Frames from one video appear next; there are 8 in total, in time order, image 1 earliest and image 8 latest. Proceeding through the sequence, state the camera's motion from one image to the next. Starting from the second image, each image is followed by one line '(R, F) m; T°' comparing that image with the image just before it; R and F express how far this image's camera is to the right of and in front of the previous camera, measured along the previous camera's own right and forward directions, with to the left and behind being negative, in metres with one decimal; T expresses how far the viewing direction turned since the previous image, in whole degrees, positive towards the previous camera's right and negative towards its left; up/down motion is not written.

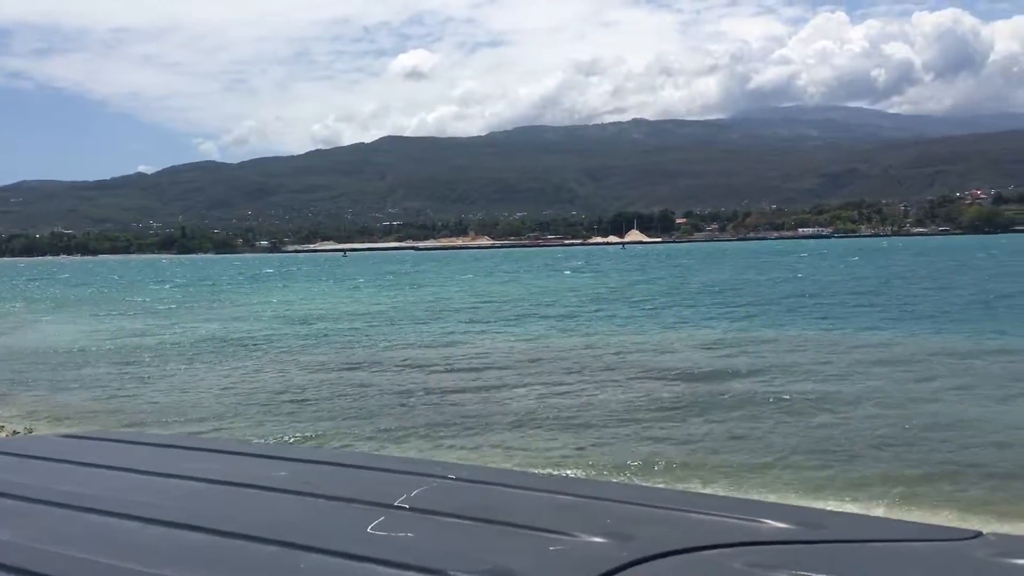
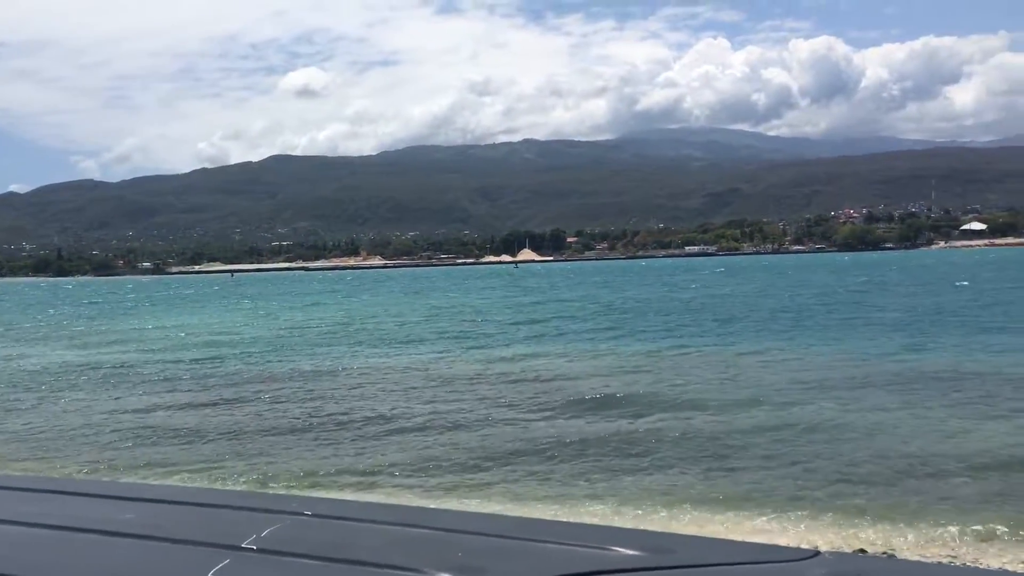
(+0.3, 0.0) m; +6°
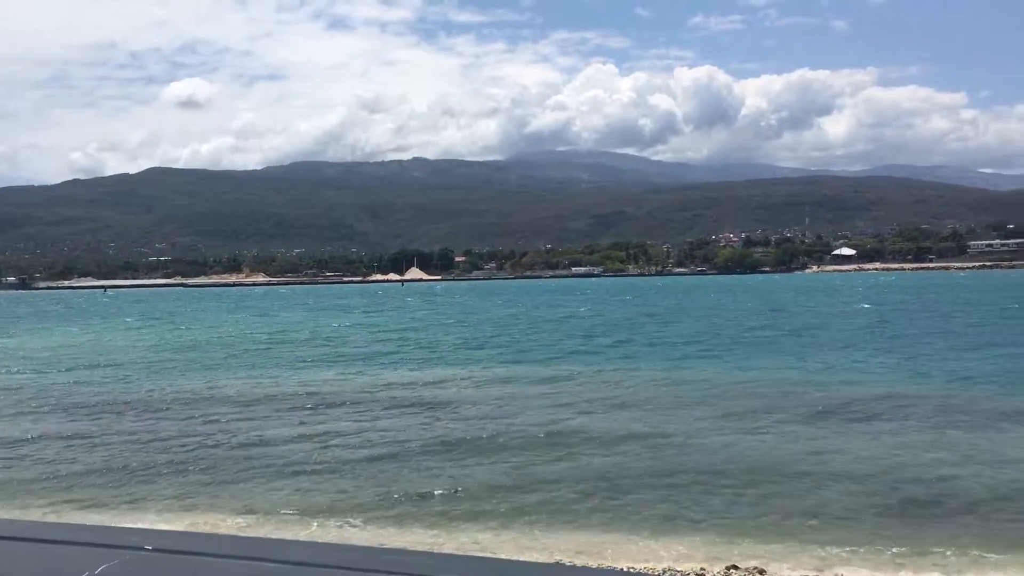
(+0.4, 0.0) m; +6°
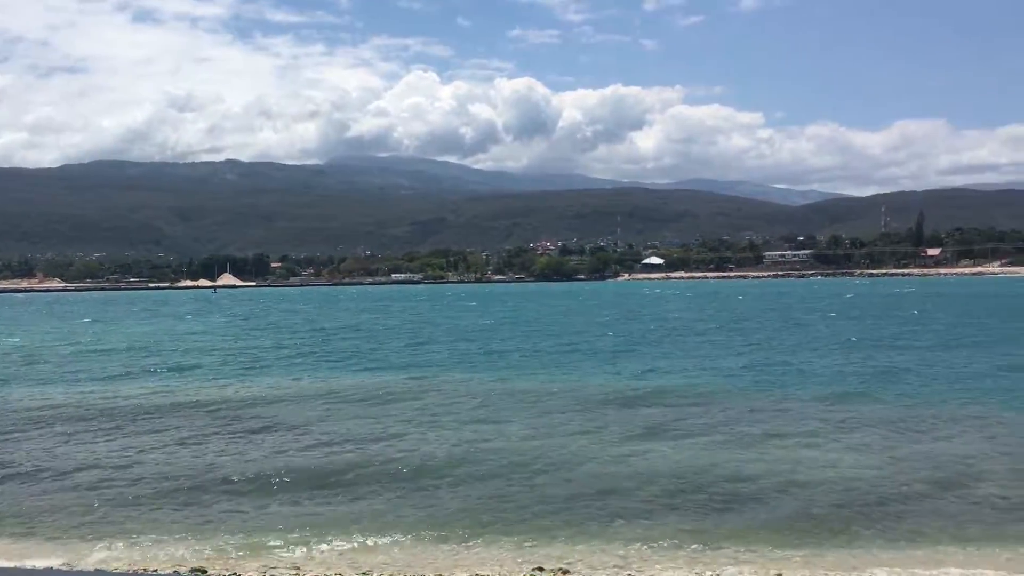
(+0.4, 0.0) m; +10°
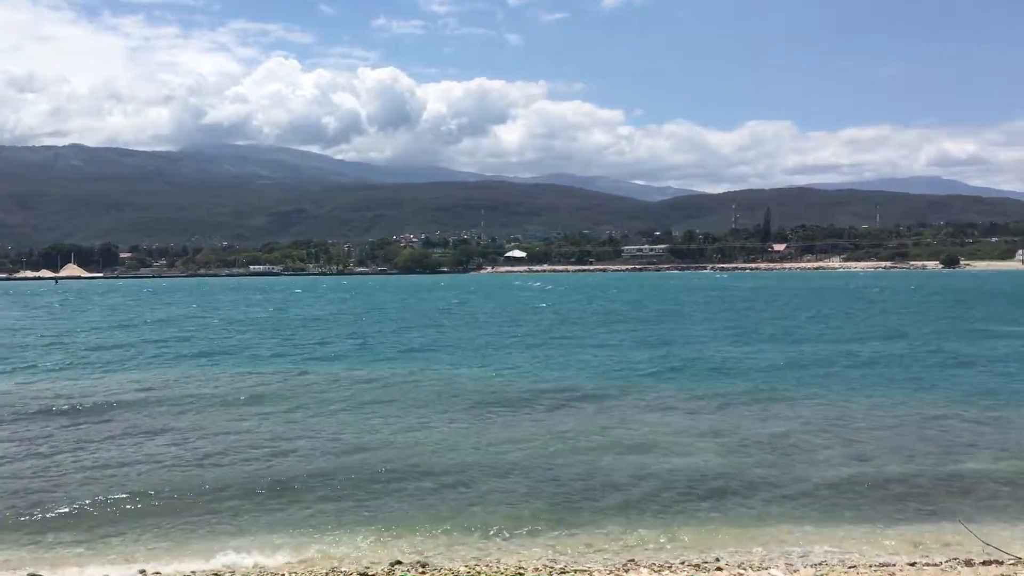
(+0.2, -0.1) m; +8°
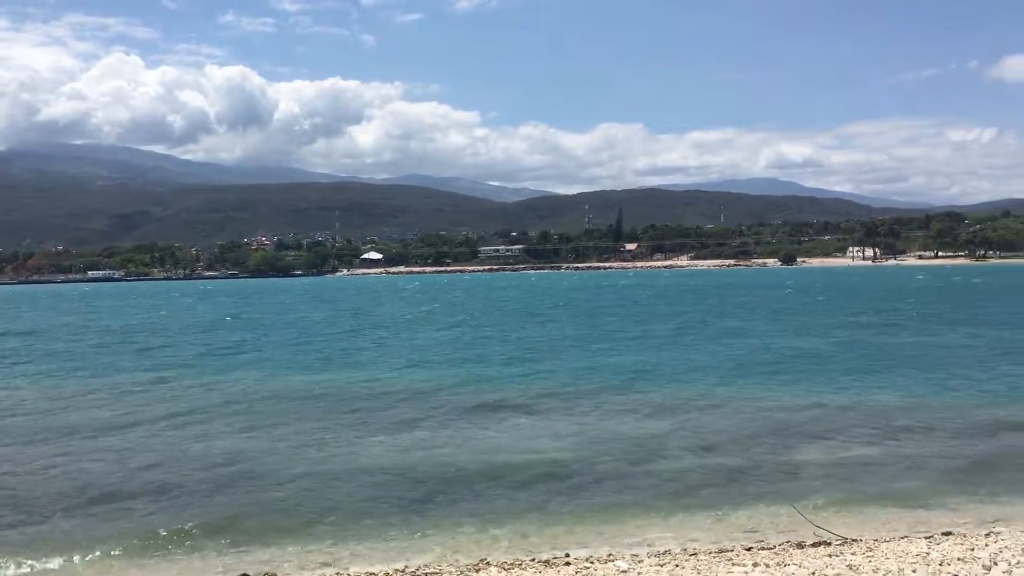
(+0.7, 0.0) m; +8°
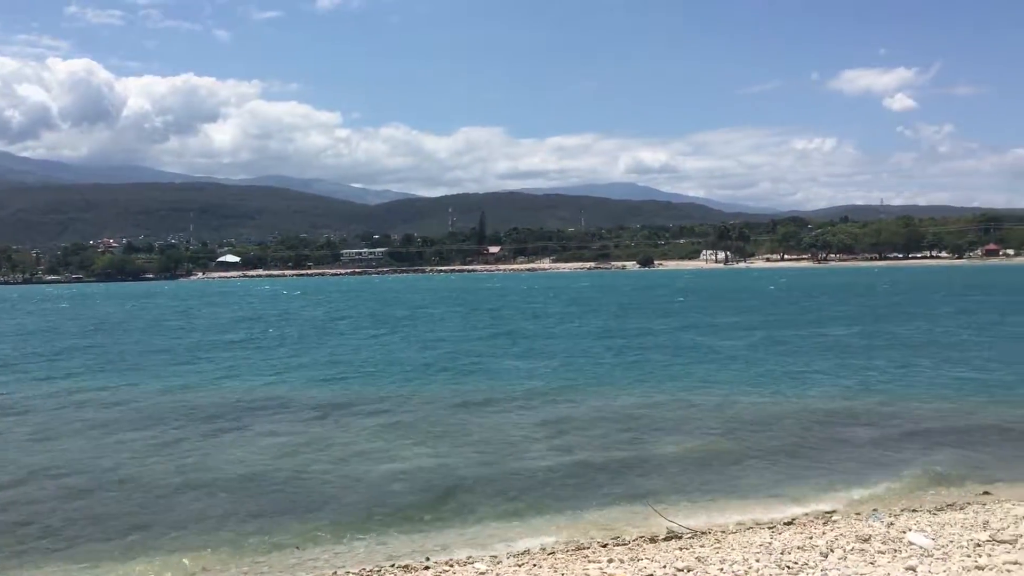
(+0.4, 0.0) m; +8°
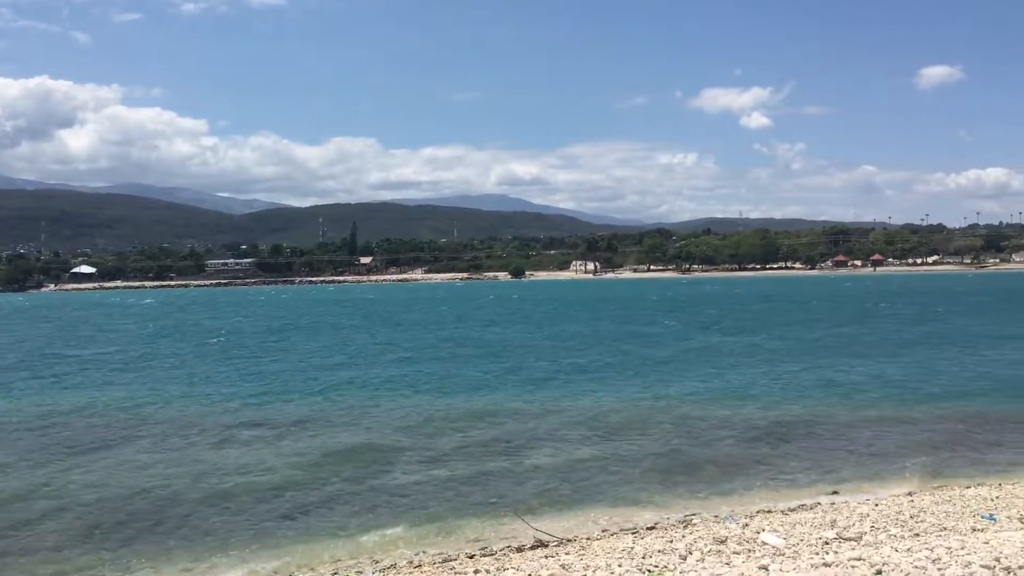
(+0.4, -0.1) m; +7°
